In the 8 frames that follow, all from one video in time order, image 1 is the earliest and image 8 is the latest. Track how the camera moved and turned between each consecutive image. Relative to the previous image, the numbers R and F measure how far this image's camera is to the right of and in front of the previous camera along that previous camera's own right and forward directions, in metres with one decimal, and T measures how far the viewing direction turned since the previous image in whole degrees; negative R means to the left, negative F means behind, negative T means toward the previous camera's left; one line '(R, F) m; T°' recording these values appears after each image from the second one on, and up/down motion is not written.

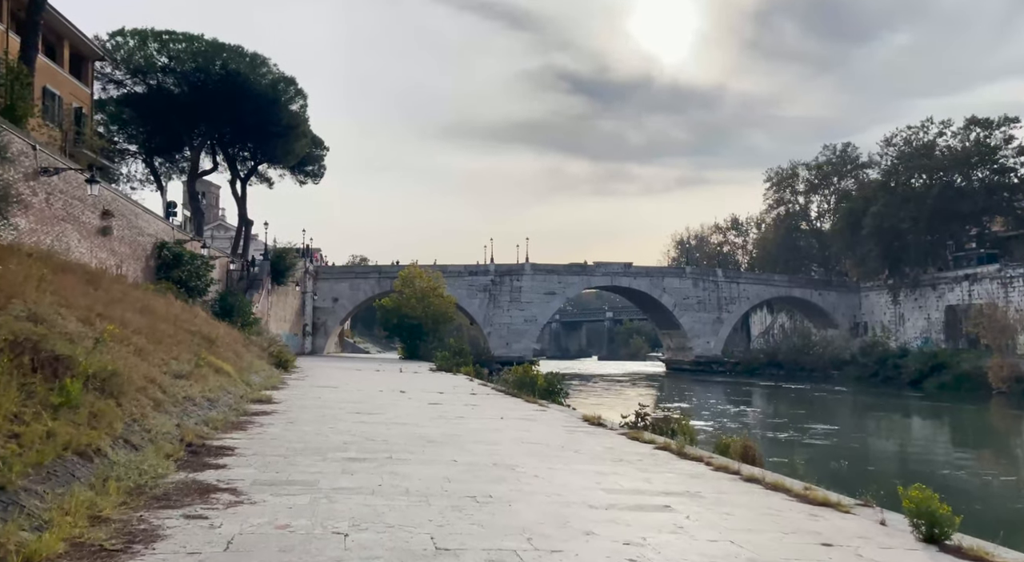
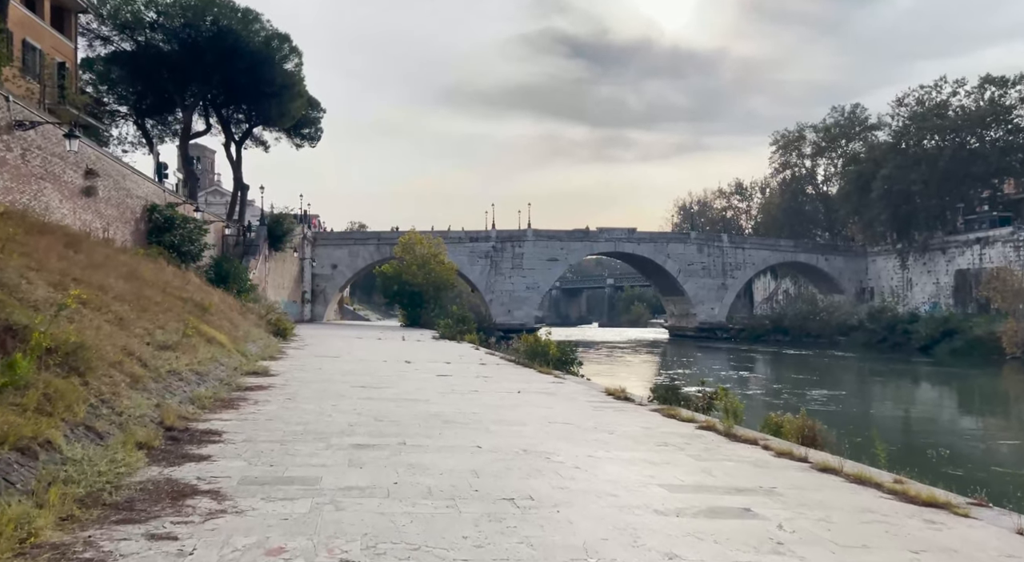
(-0.3, +1.1) m; 0°
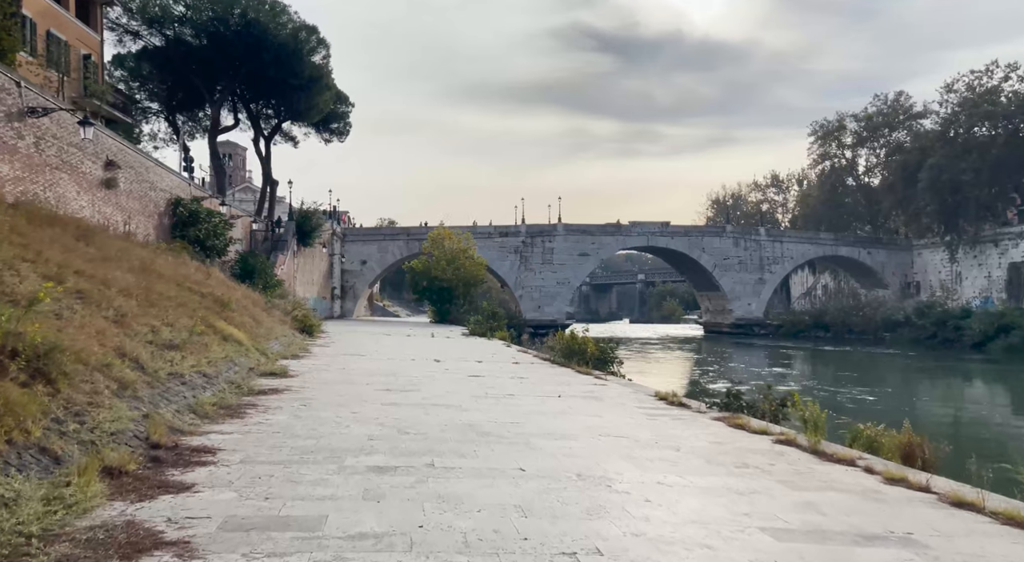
(-0.1, +1.2) m; -2°
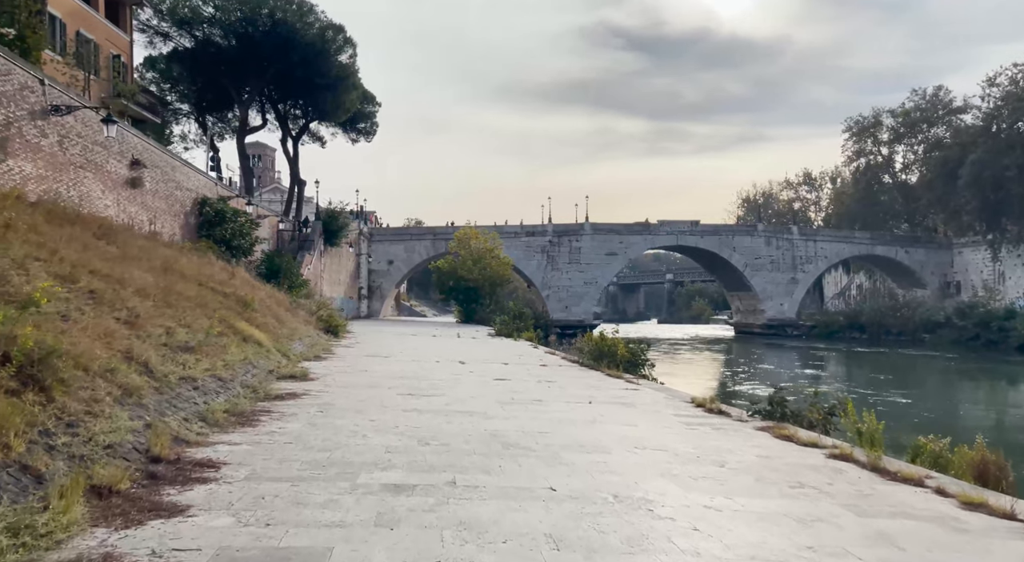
(0.0, +0.5) m; -2°
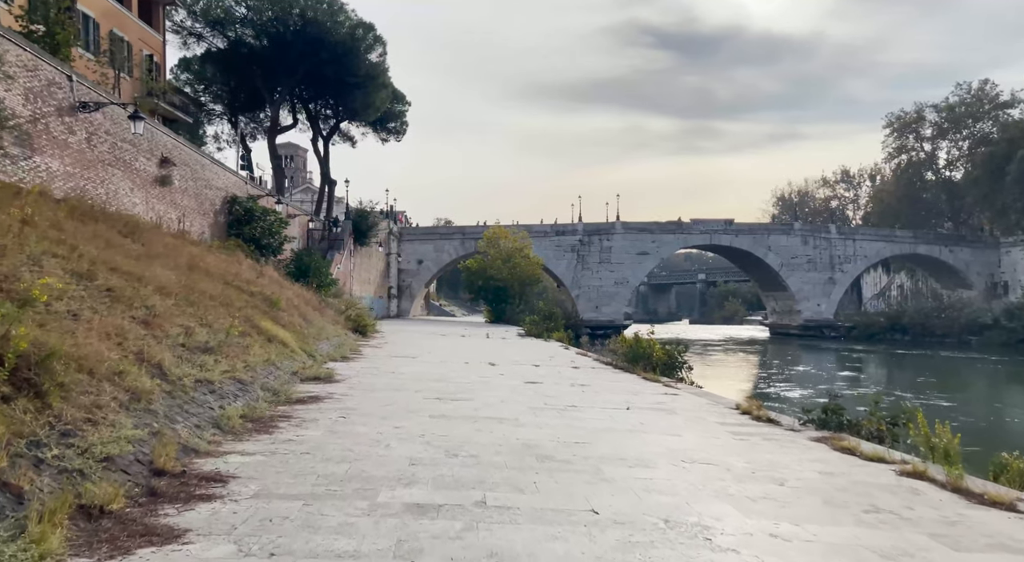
(0.0, +0.5) m; -2°
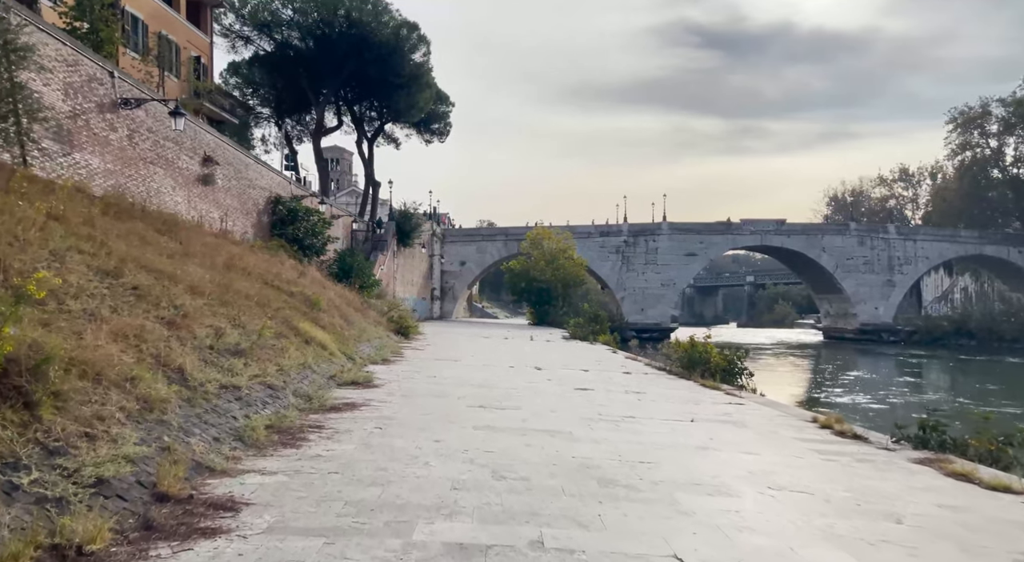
(-0.1, +0.8) m; -3°
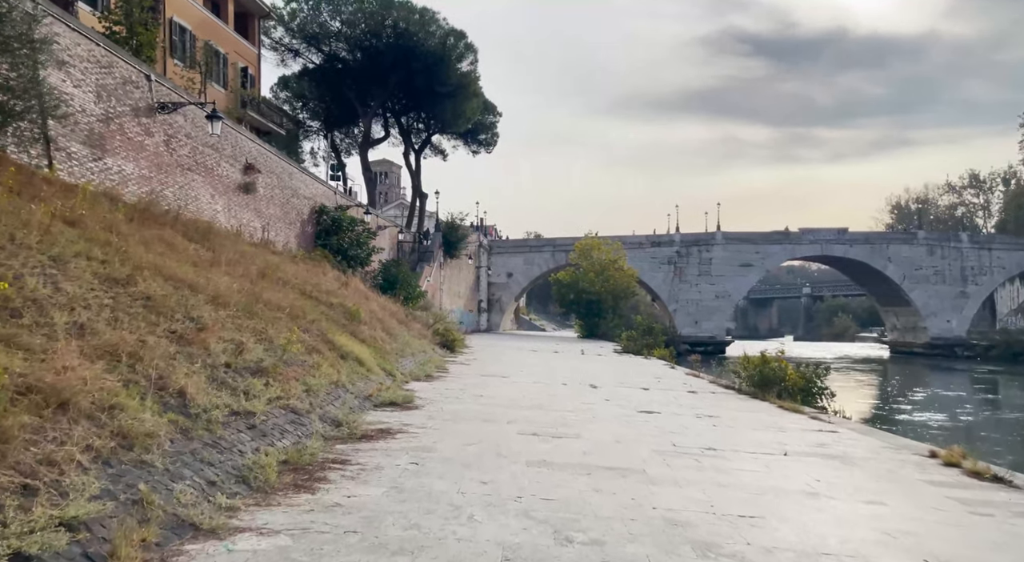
(-0.1, +1.2) m; -3°
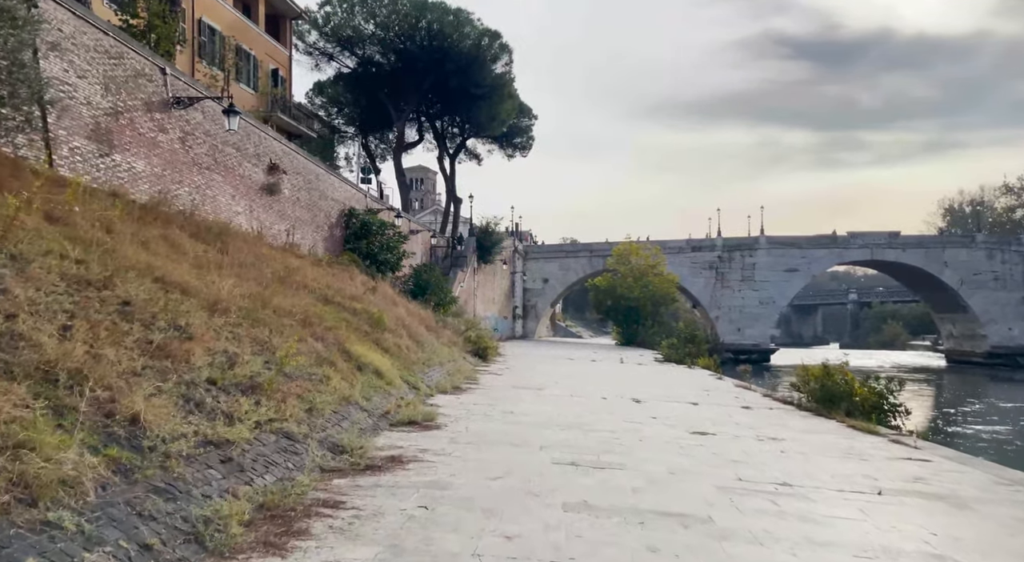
(0.0, +1.2) m; -3°
